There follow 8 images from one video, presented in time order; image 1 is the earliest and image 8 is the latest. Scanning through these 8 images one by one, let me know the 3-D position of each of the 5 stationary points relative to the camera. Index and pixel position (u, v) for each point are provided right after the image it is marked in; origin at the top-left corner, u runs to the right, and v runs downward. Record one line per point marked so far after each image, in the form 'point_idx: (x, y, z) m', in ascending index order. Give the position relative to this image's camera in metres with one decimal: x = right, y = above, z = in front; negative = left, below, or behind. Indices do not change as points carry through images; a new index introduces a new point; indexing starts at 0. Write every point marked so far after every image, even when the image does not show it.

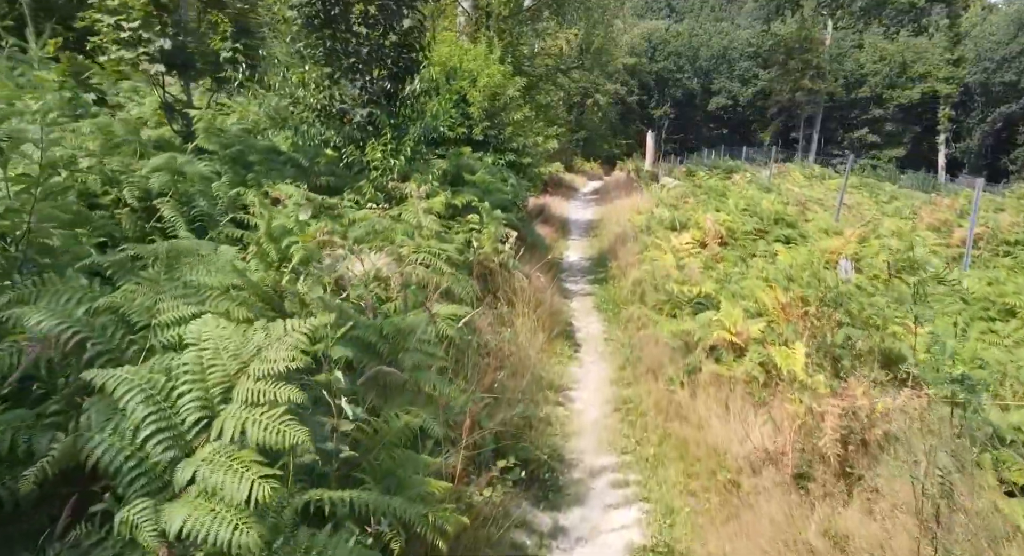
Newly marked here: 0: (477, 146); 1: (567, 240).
0: (-0.7, +2.5, +13.5) m
1: (+1.1, +0.8, +14.7) m
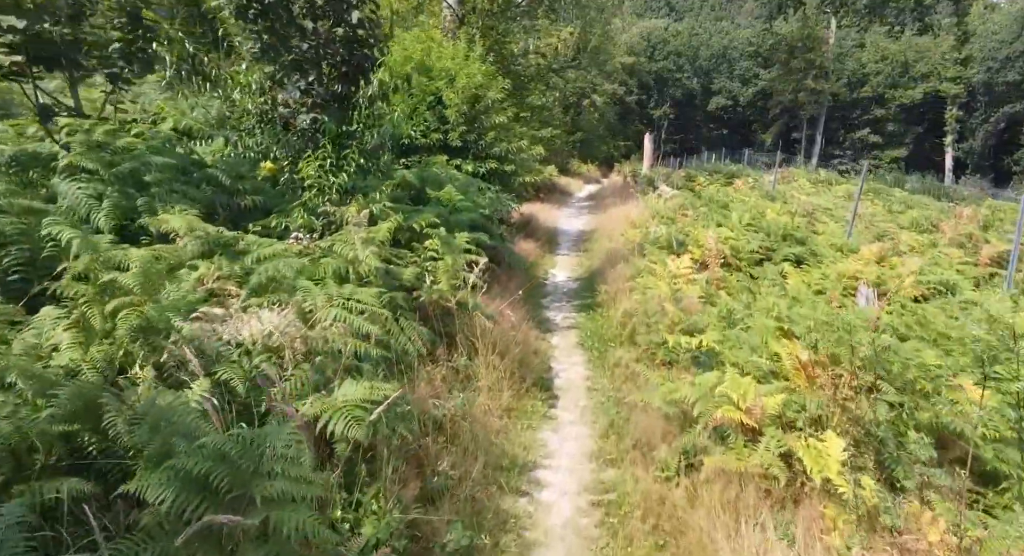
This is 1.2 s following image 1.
0: (-1.0, +2.1, +12.3) m
1: (+0.8, +0.4, +13.5) m
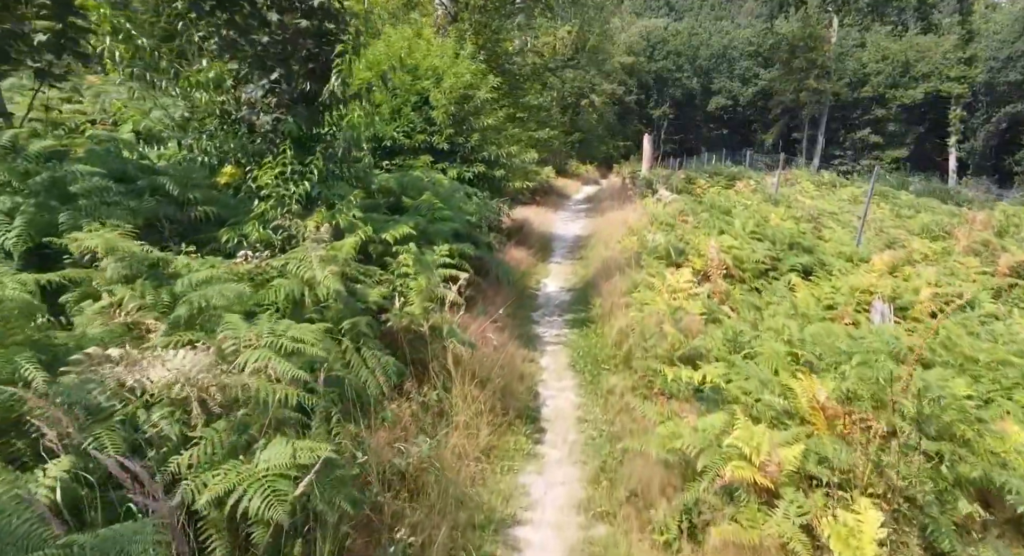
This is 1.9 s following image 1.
0: (-1.1, +2.0, +11.6) m
1: (+0.6, +0.3, +12.8) m
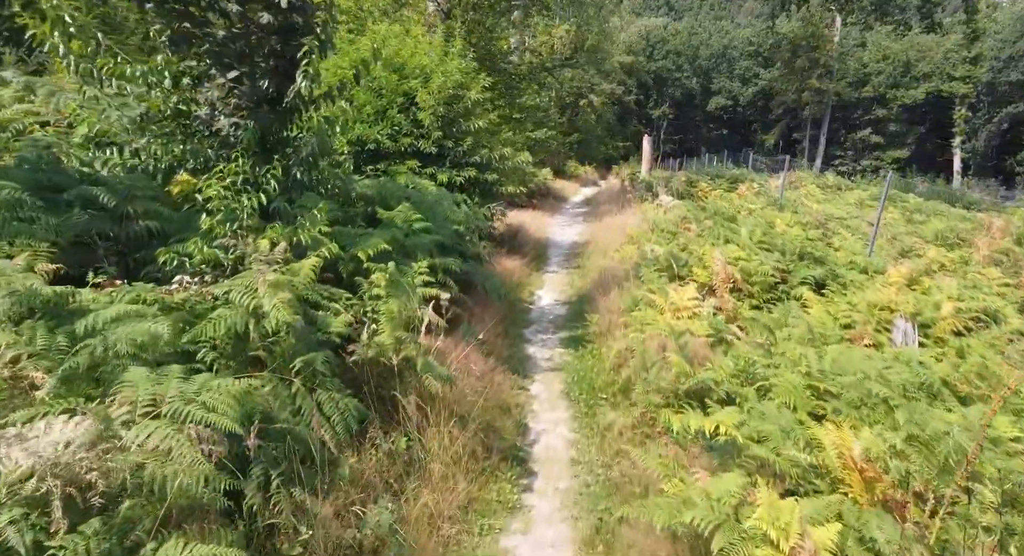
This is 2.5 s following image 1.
0: (-1.3, +1.8, +10.9) m
1: (+0.5, +0.1, +12.2) m
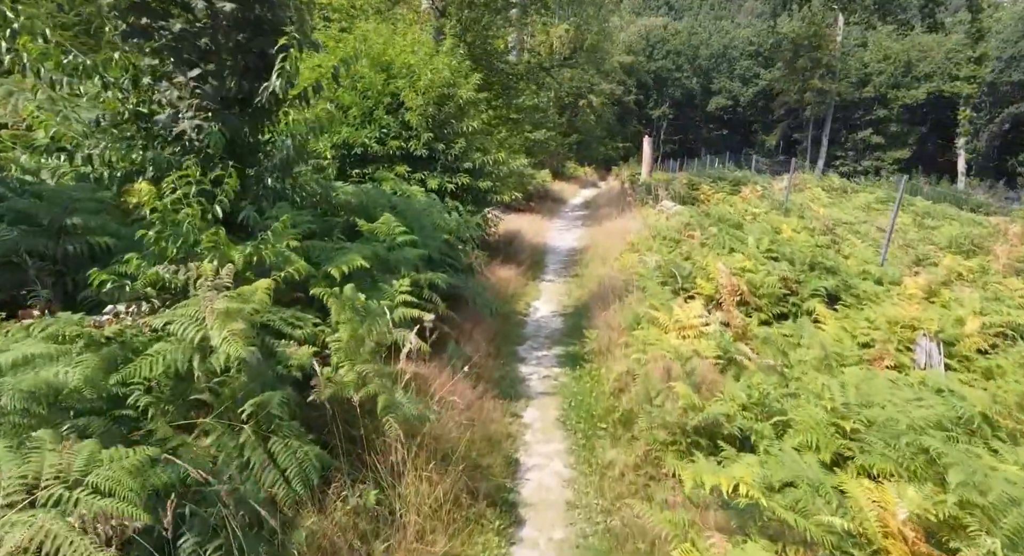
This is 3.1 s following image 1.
0: (-1.3, +1.6, +10.4) m
1: (+0.4, 0.0, +11.6) m
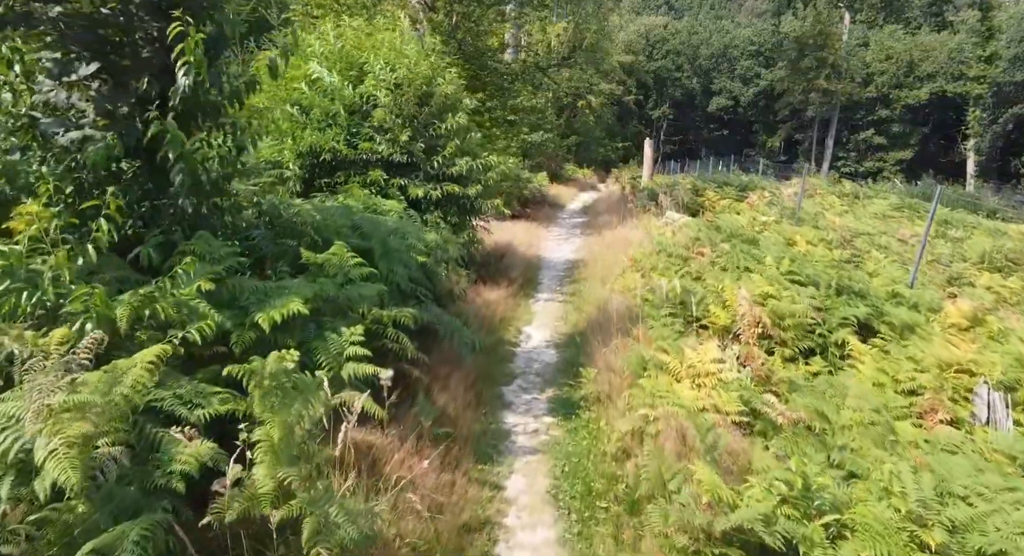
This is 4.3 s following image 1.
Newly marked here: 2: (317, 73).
0: (-1.5, +1.3, +9.3) m
1: (+0.3, -0.3, +10.5) m
2: (-2.3, +2.5, +8.8) m
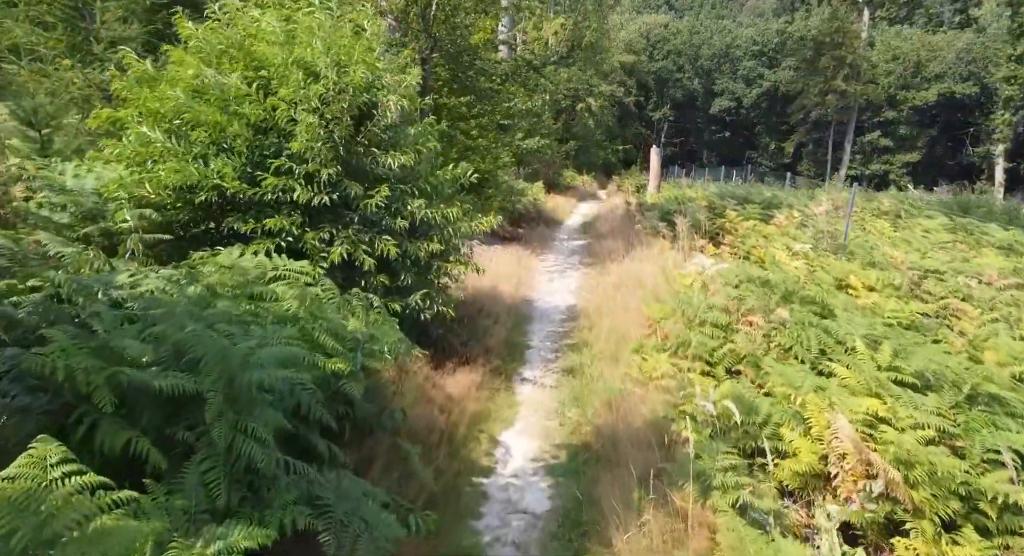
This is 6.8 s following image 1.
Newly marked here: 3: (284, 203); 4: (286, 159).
0: (-1.7, +0.6, +6.5) m
1: (+0.1, -1.1, +7.7) m
2: (-2.6, +1.7, +6.1) m
3: (-2.0, +0.6, +6.1) m
4: (-2.0, +1.0, +6.0) m
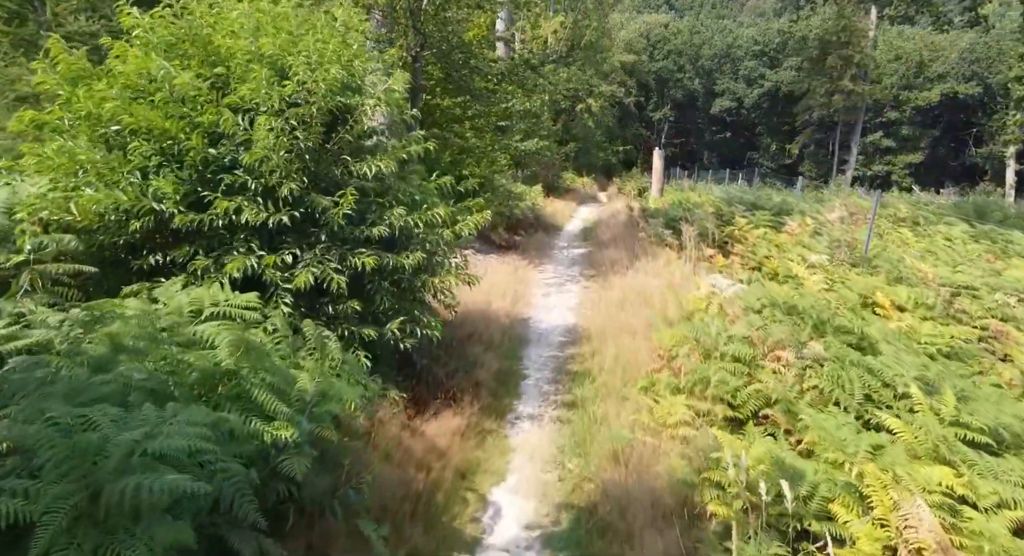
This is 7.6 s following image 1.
0: (-1.8, +0.3, +5.5) m
1: (0.0, -1.4, +6.7) m
2: (-2.6, +1.5, +5.1) m
3: (-2.1, +0.4, +5.2) m
4: (-2.0, +0.8, +5.0) m
